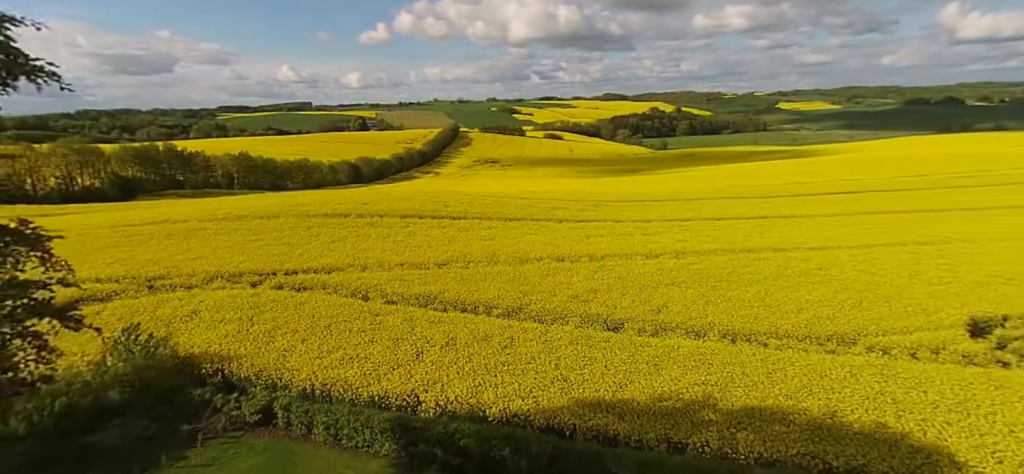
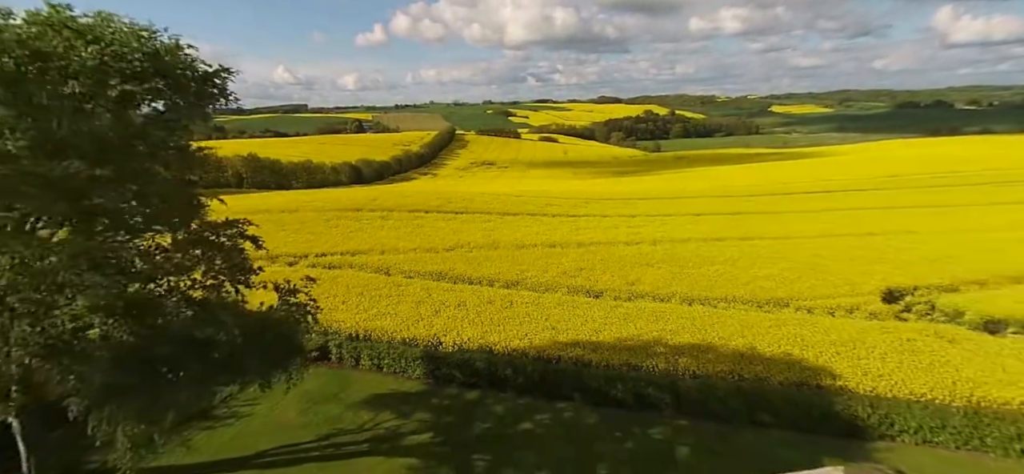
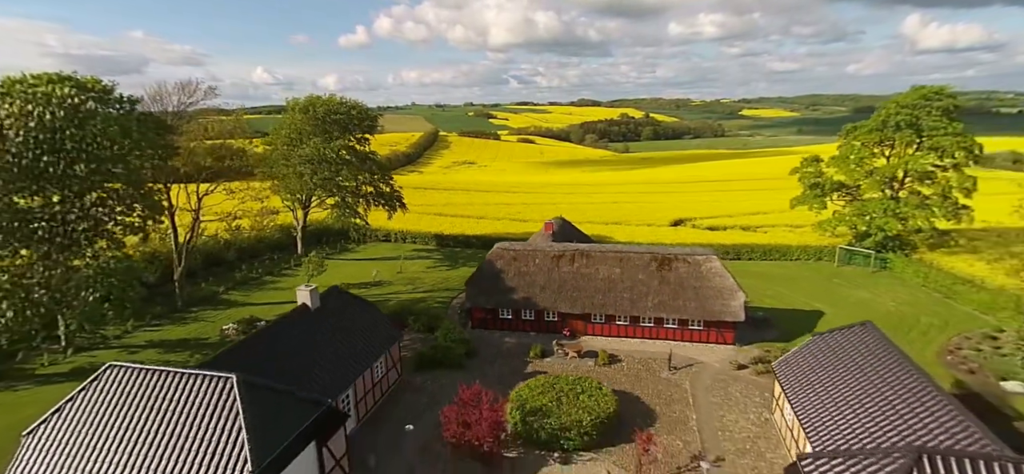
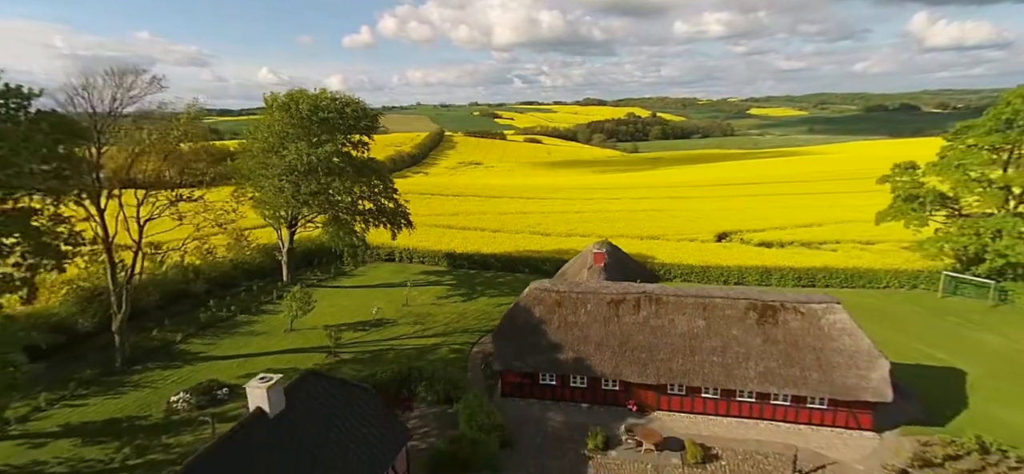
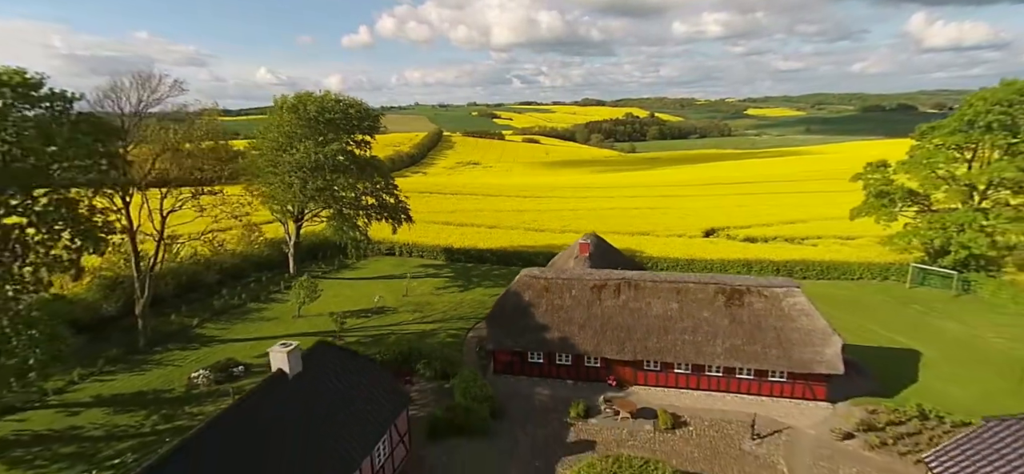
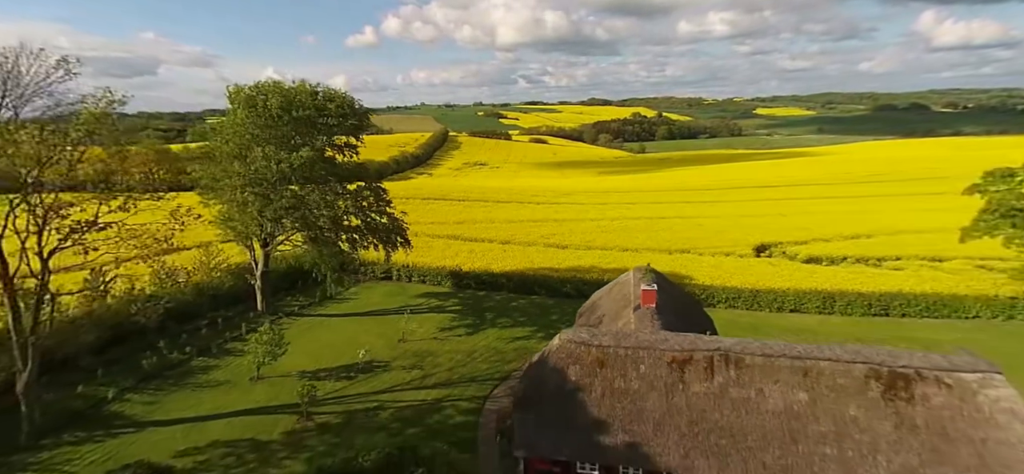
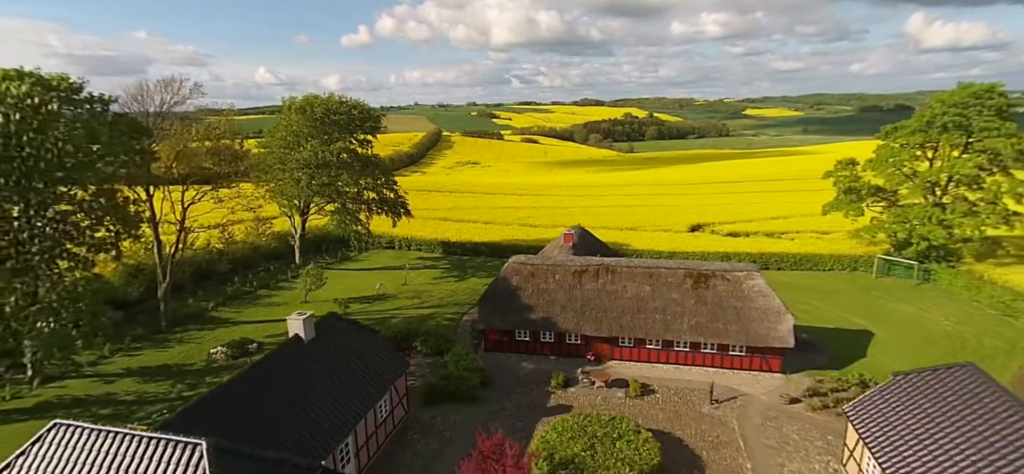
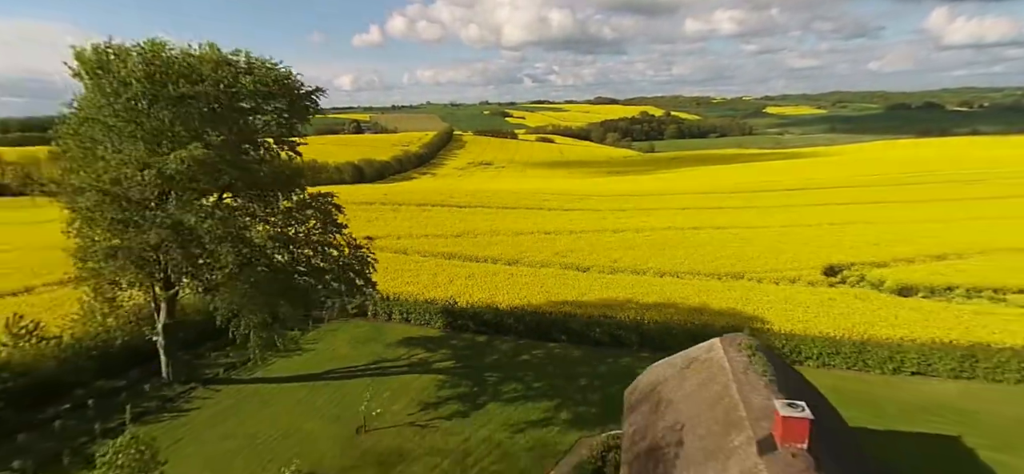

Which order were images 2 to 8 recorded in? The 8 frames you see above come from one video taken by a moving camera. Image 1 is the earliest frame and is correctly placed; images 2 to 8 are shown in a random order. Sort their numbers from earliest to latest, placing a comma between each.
2, 8, 6, 4, 5, 7, 3
